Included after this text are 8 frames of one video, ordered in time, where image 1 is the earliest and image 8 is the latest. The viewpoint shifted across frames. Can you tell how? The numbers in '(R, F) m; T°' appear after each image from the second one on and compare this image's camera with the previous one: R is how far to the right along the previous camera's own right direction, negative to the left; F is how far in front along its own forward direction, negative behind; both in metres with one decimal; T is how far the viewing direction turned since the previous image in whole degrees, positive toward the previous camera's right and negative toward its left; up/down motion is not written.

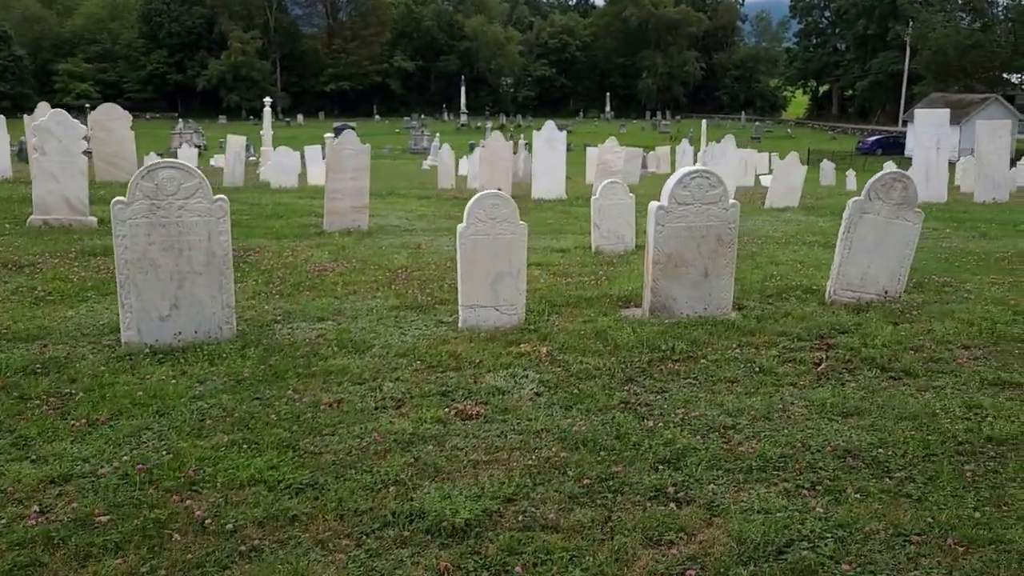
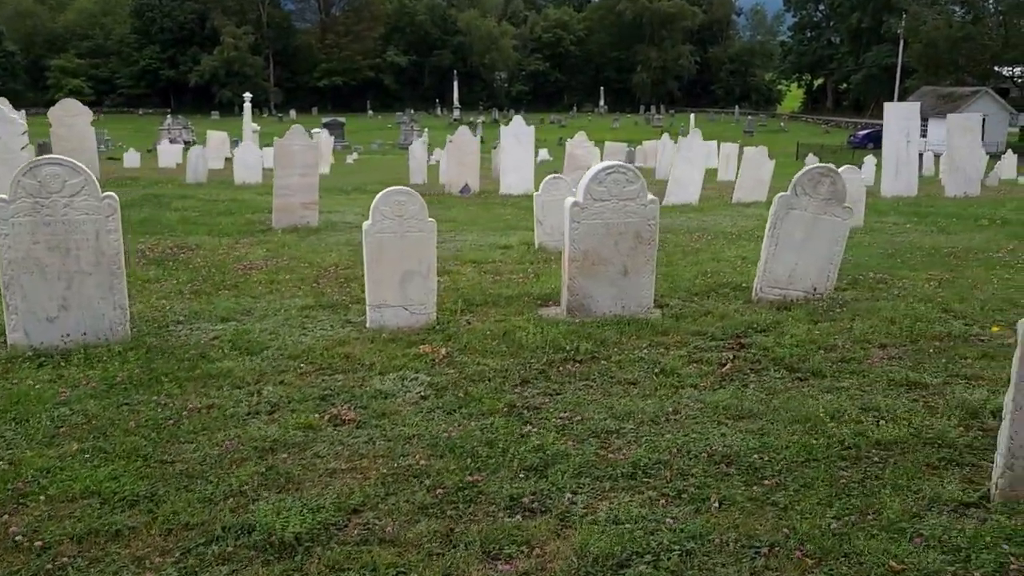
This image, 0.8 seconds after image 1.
(+0.7, +0.2) m; 0°
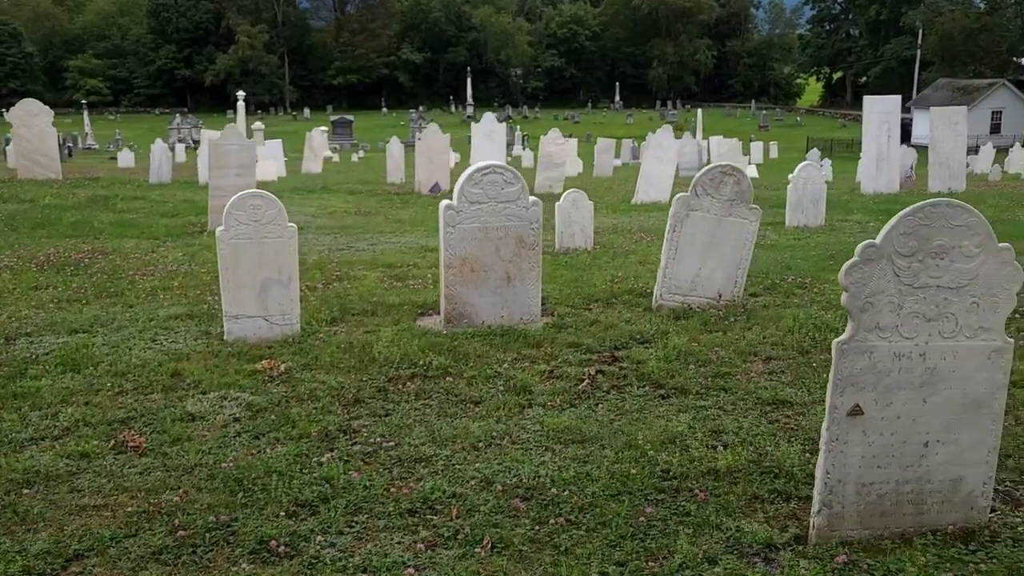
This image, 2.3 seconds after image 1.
(+1.2, +0.4) m; -1°
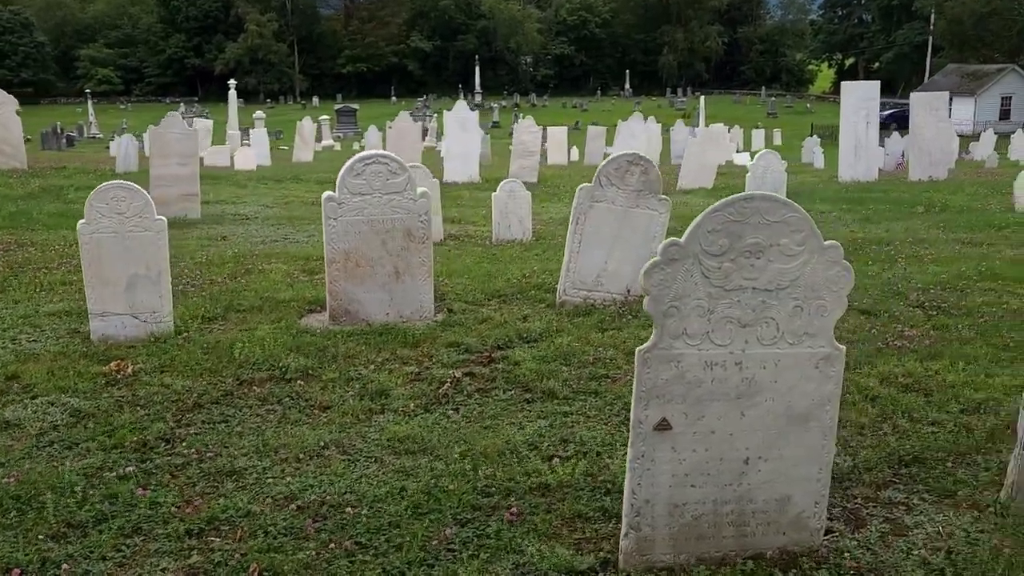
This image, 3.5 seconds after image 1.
(+1.0, +0.4) m; -1°
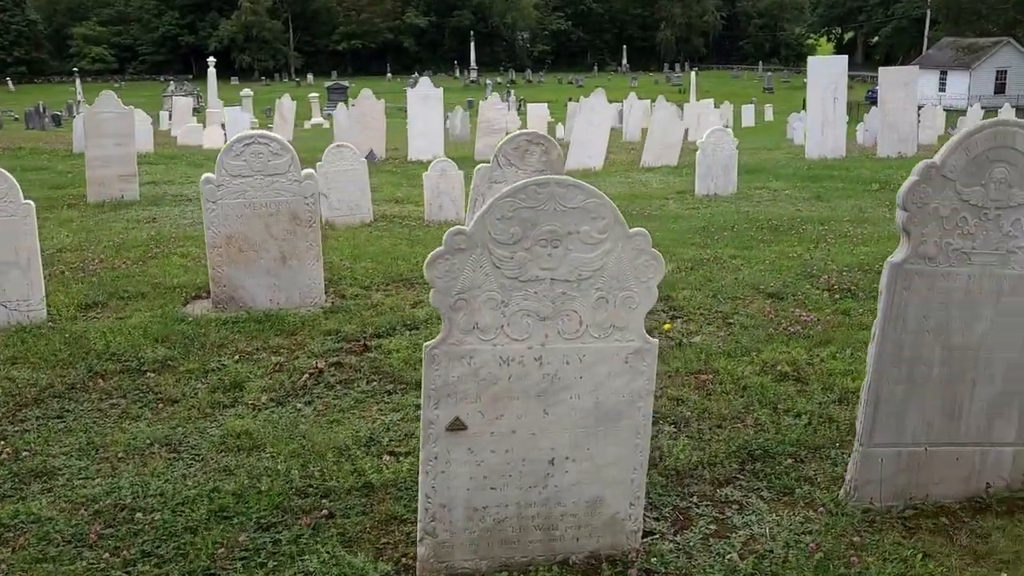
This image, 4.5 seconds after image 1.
(+0.8, +0.2) m; 0°
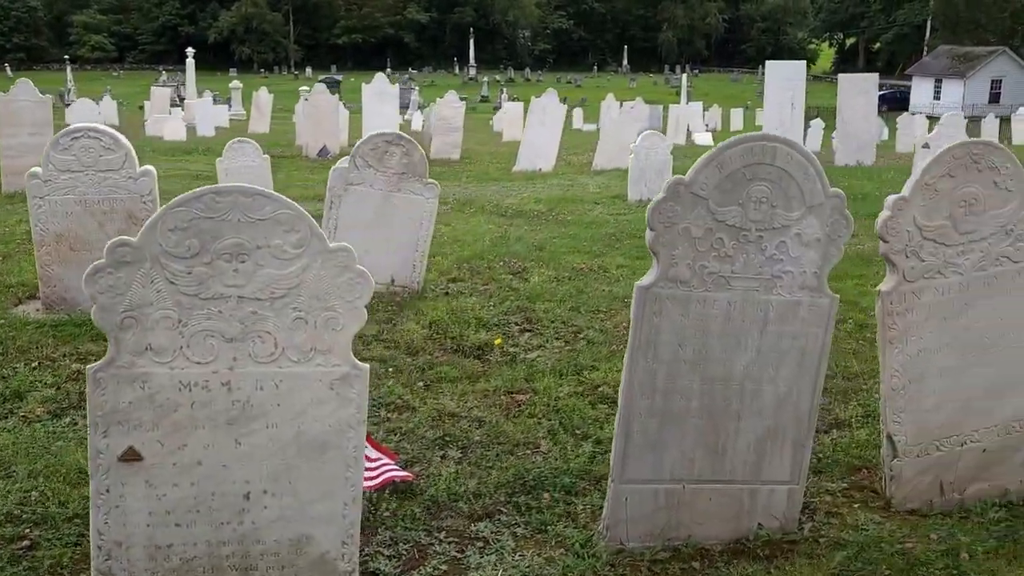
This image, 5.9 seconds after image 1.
(+1.1, +0.3) m; +1°
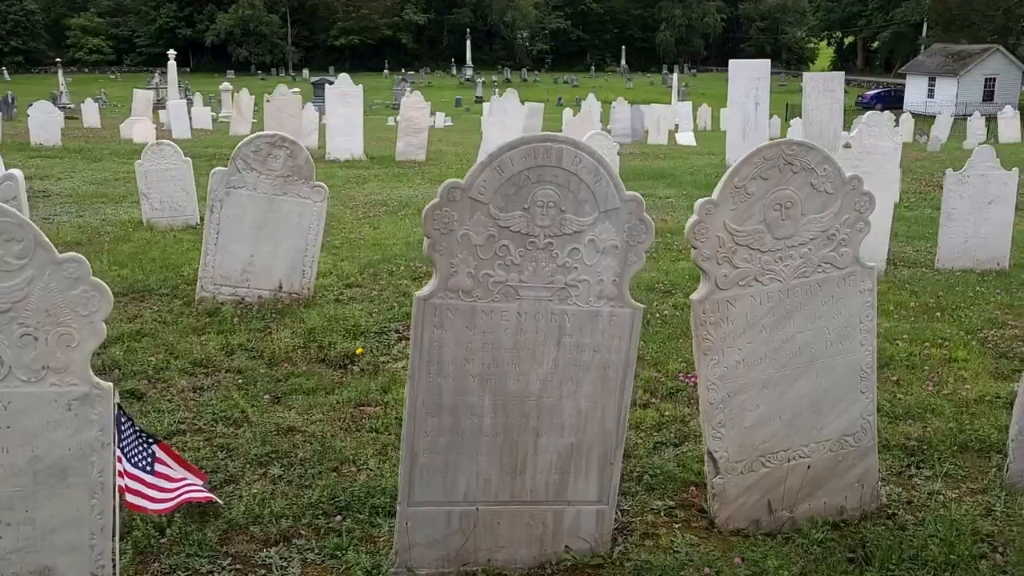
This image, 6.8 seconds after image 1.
(+0.9, +0.2) m; 0°
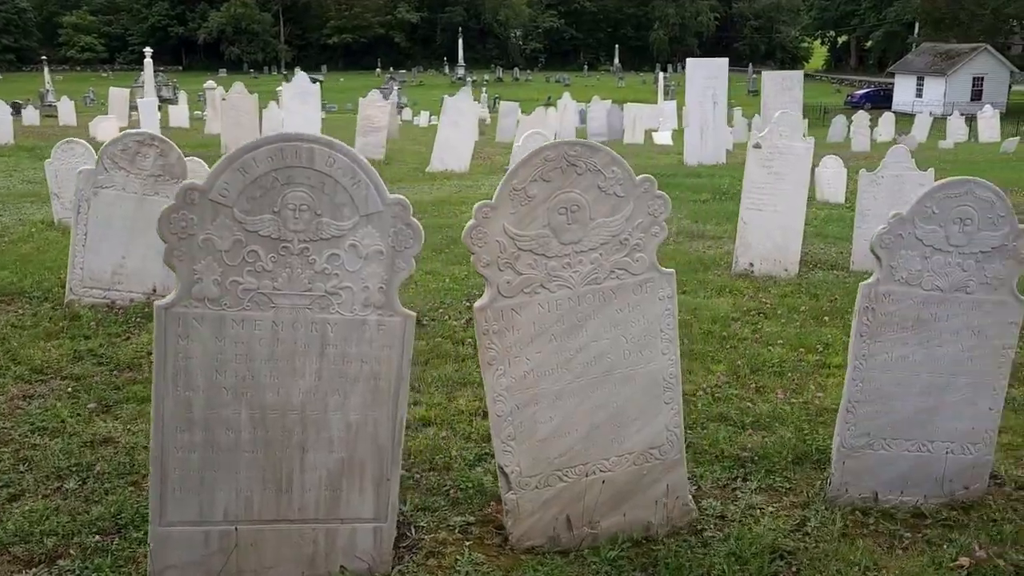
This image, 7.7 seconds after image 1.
(+0.9, +0.2) m; +1°
